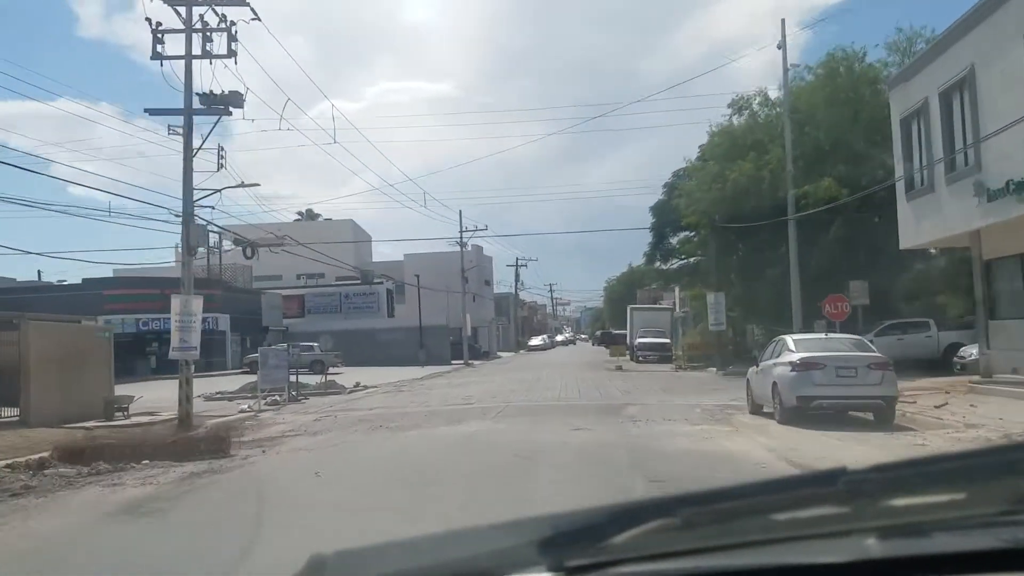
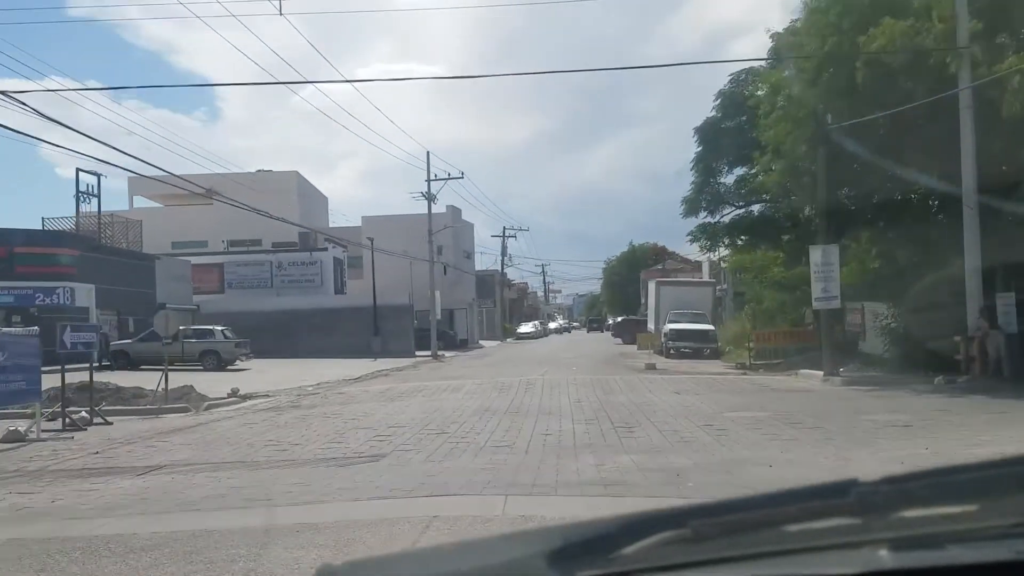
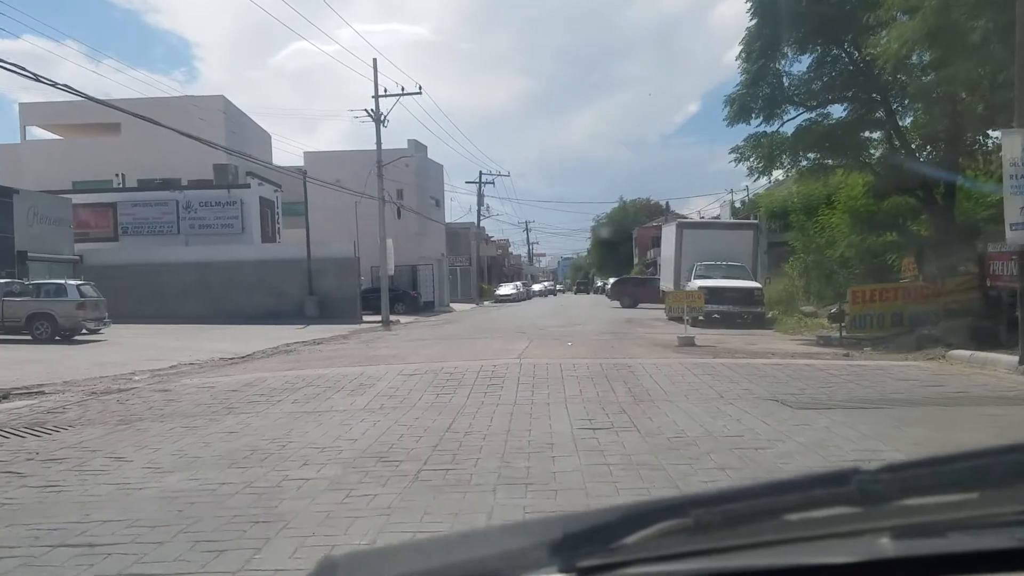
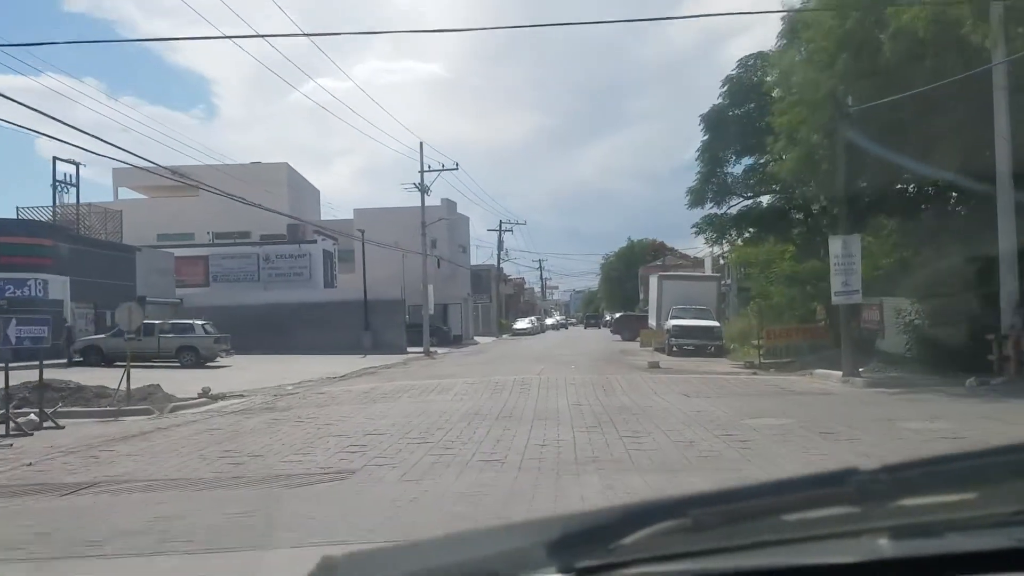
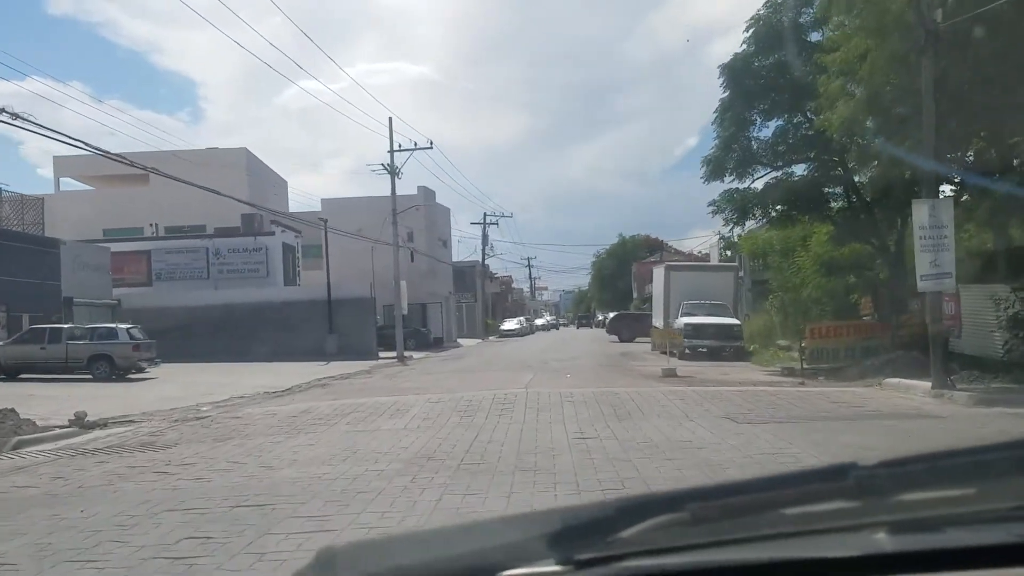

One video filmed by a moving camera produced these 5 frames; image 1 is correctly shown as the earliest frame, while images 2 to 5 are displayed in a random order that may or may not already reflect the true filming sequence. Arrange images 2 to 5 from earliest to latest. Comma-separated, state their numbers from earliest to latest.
2, 4, 5, 3
